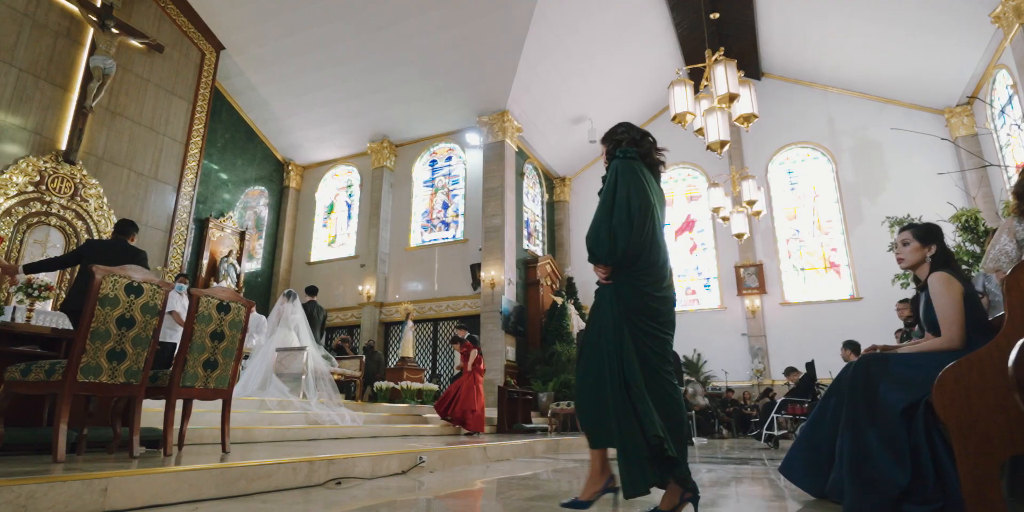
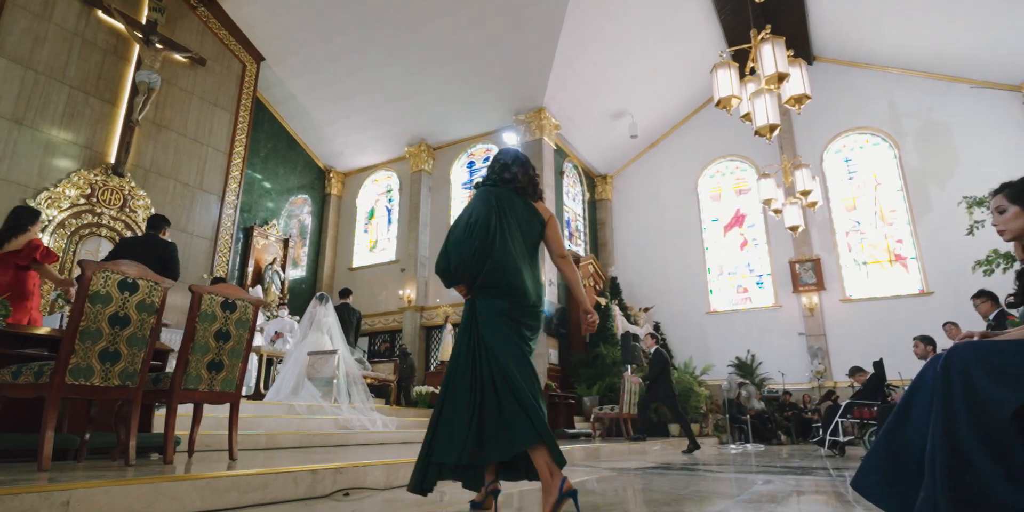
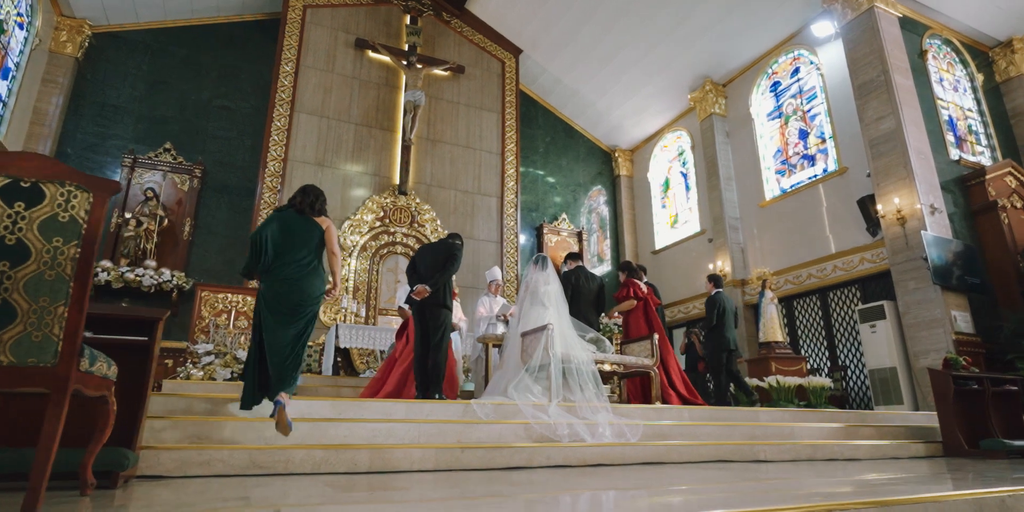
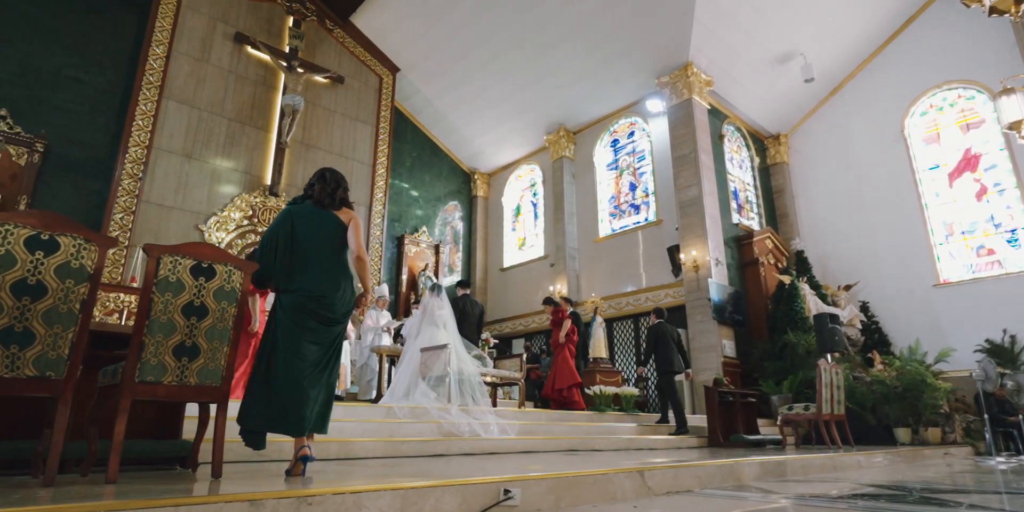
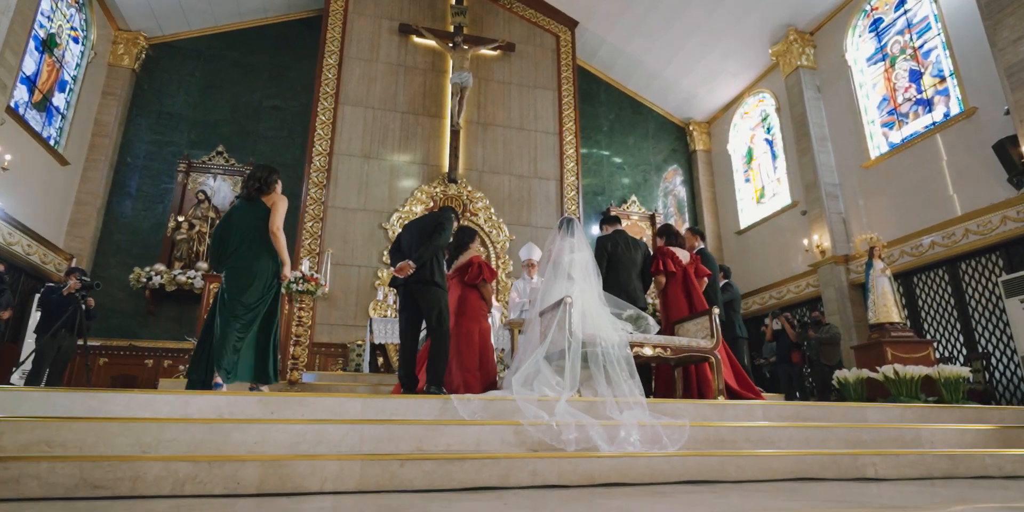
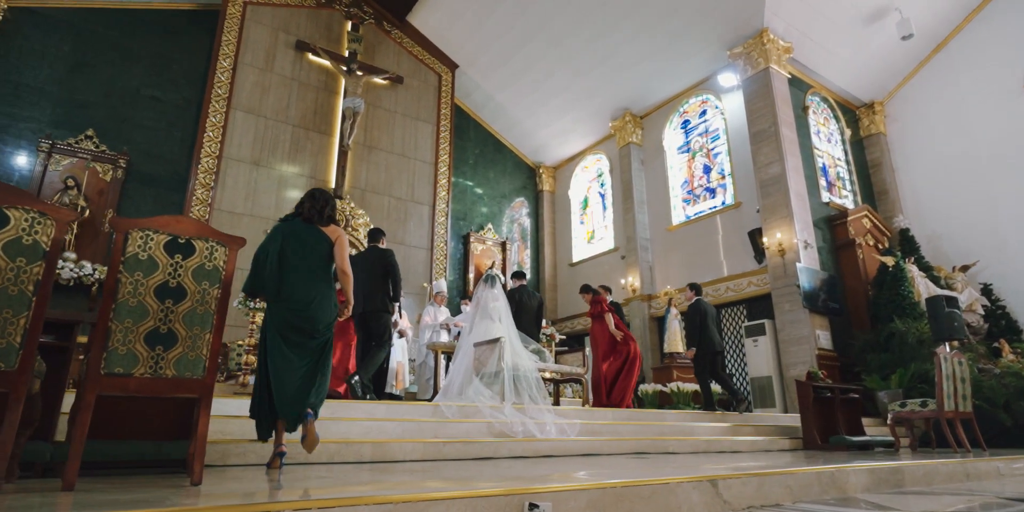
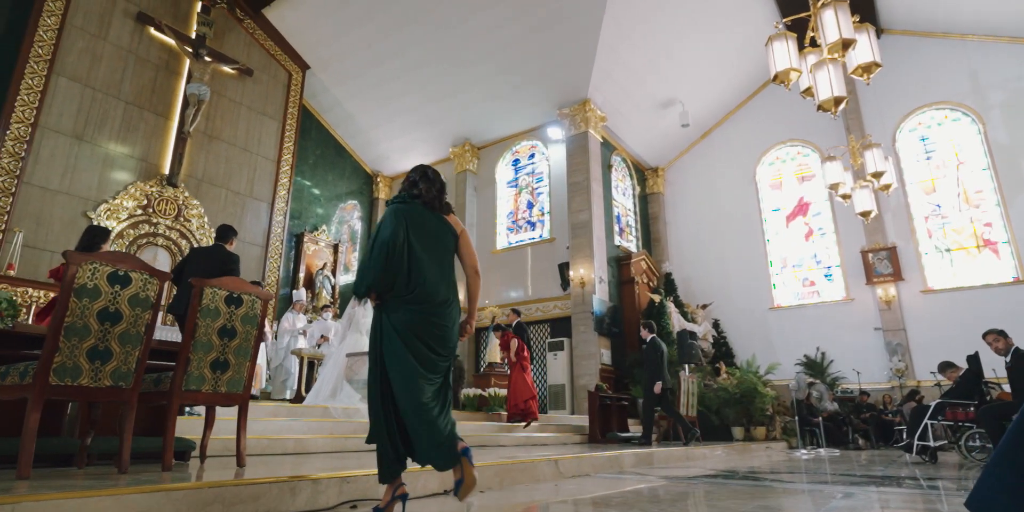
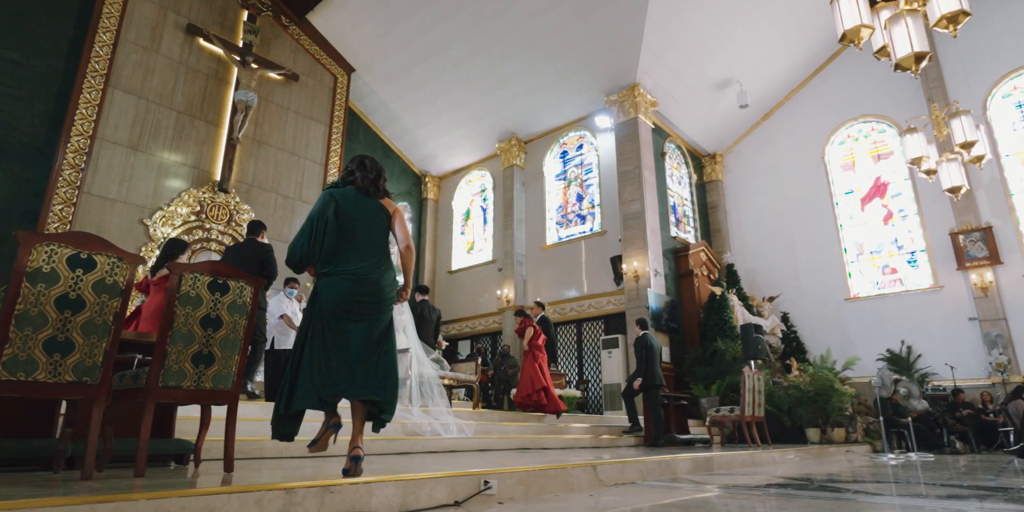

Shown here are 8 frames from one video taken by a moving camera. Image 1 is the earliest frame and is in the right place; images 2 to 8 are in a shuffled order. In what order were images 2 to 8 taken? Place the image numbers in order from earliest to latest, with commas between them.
2, 7, 8, 4, 6, 3, 5
